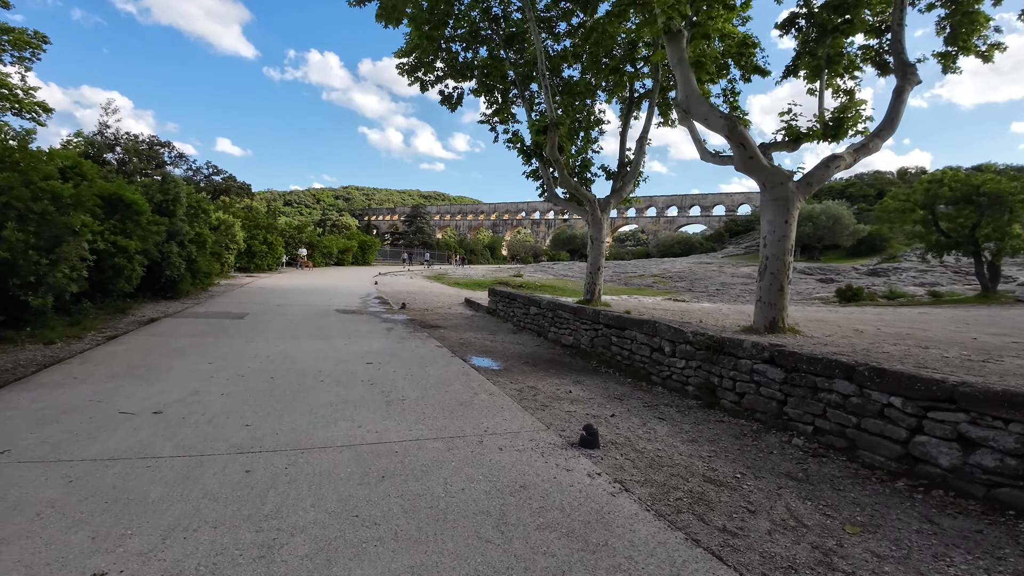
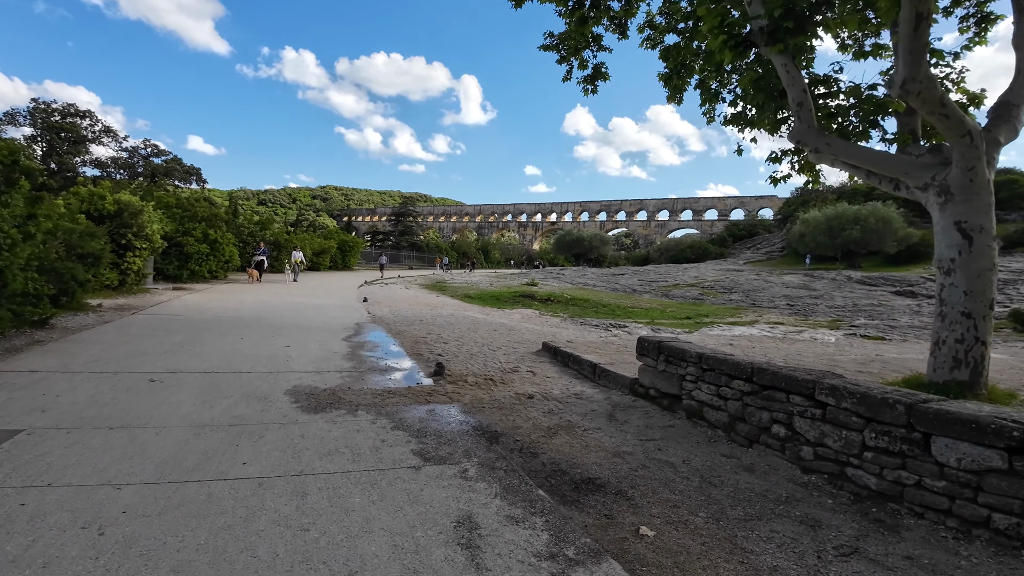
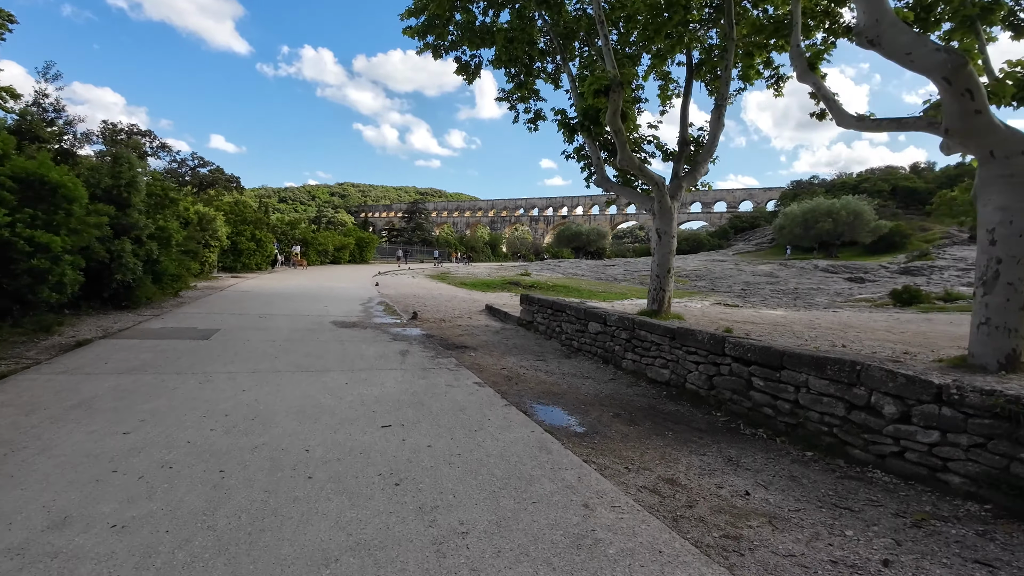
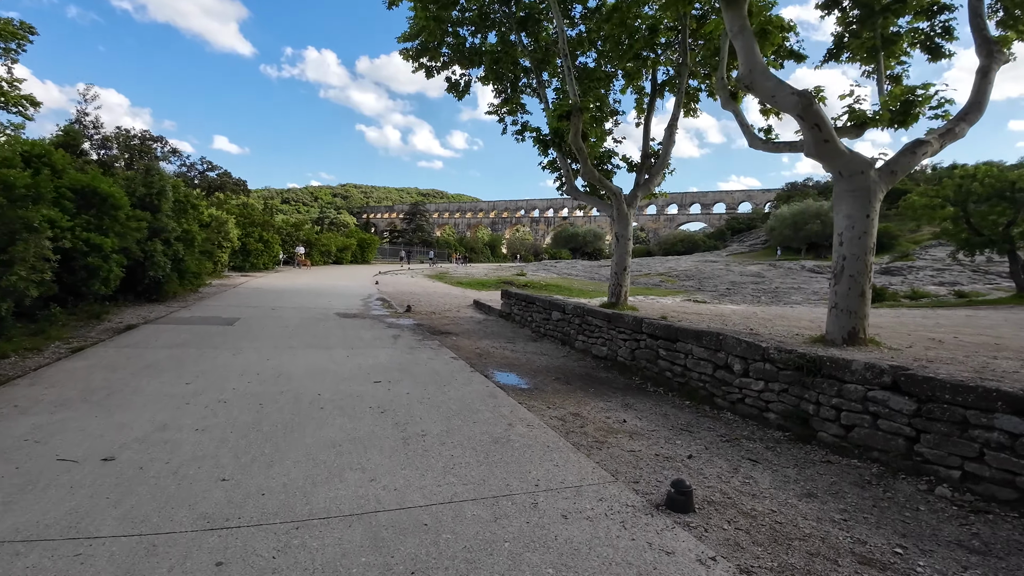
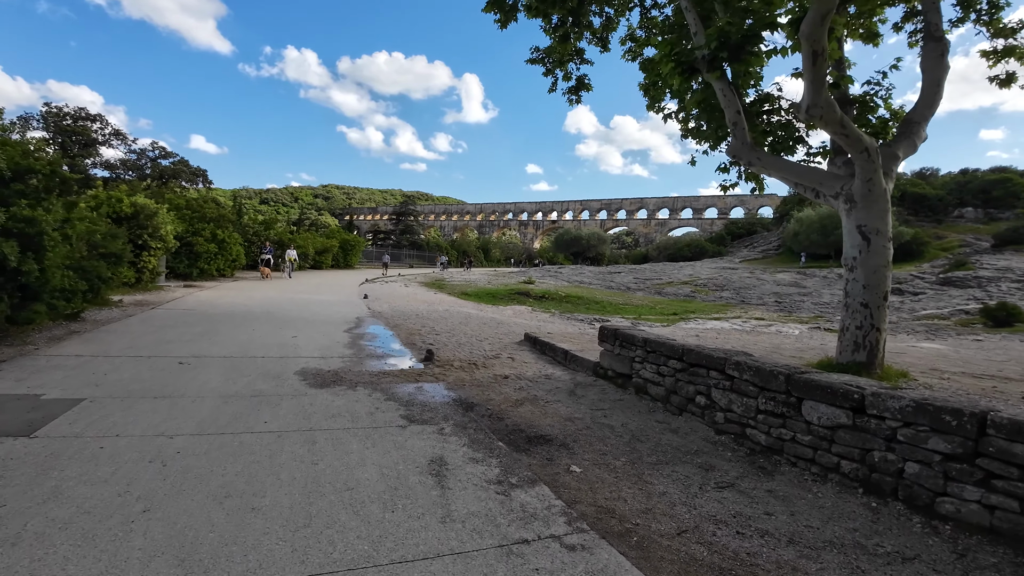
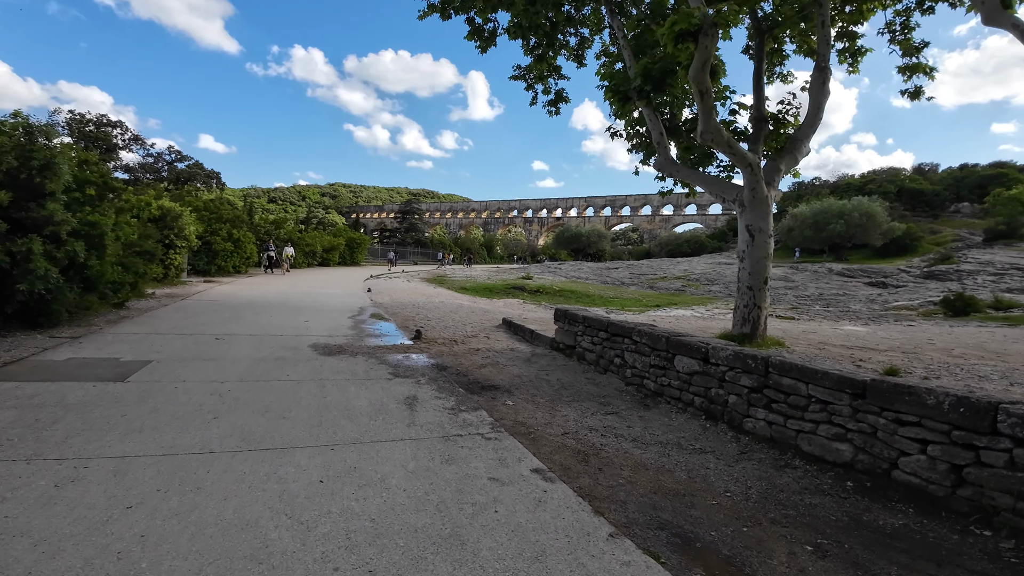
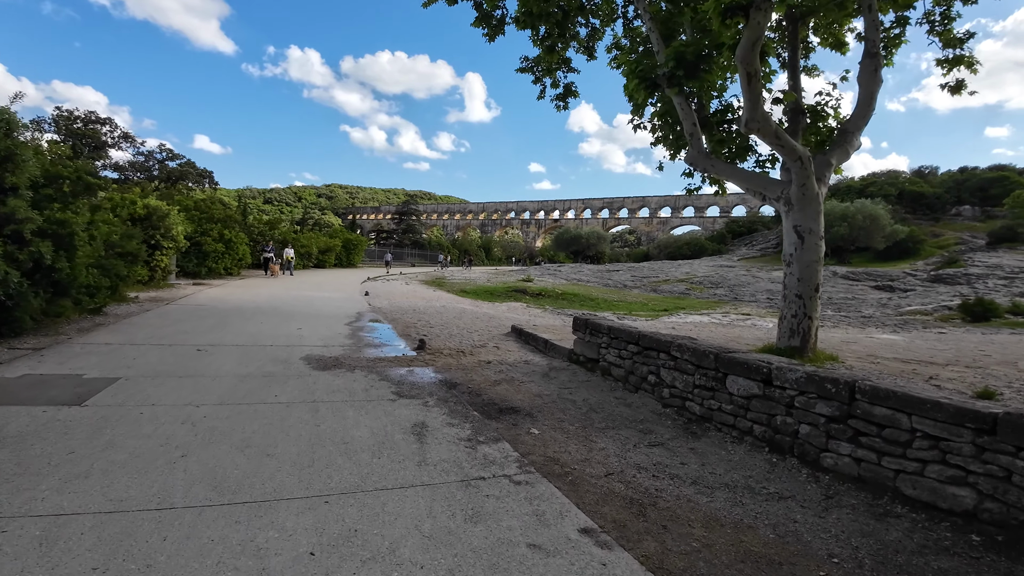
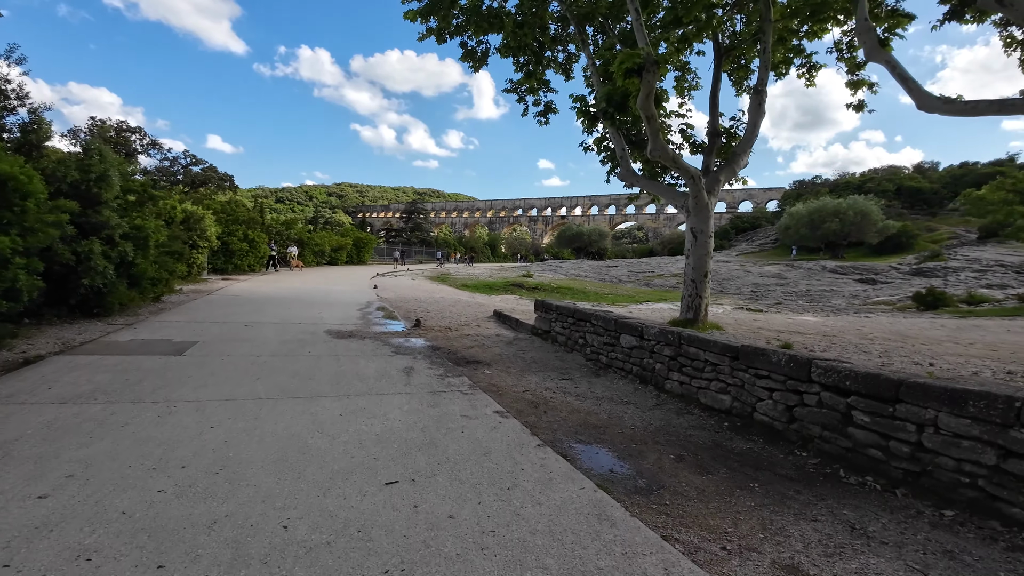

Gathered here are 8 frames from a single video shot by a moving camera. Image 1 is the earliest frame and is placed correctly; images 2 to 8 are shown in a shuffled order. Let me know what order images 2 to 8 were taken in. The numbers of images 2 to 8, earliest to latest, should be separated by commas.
4, 3, 8, 6, 7, 5, 2
